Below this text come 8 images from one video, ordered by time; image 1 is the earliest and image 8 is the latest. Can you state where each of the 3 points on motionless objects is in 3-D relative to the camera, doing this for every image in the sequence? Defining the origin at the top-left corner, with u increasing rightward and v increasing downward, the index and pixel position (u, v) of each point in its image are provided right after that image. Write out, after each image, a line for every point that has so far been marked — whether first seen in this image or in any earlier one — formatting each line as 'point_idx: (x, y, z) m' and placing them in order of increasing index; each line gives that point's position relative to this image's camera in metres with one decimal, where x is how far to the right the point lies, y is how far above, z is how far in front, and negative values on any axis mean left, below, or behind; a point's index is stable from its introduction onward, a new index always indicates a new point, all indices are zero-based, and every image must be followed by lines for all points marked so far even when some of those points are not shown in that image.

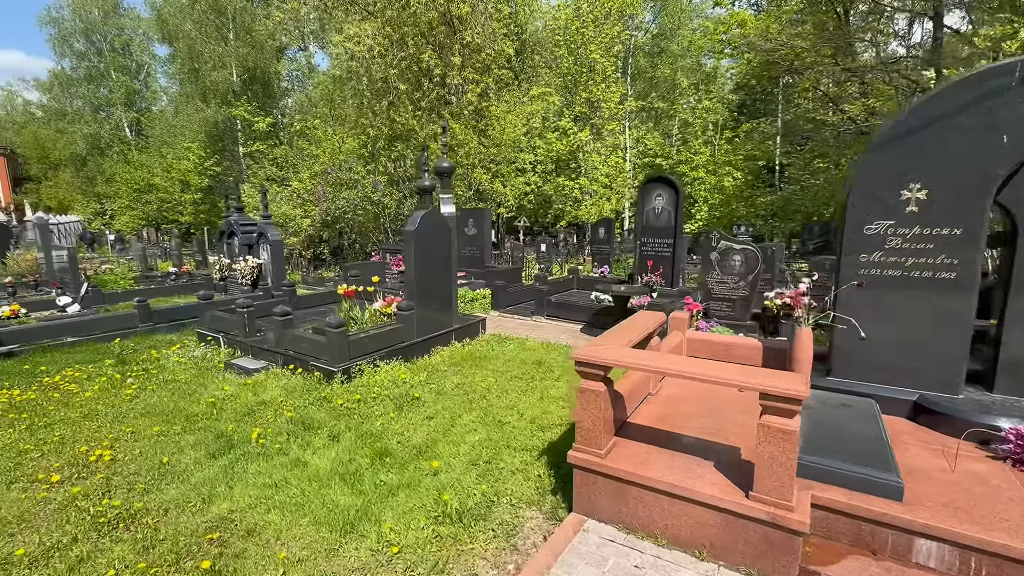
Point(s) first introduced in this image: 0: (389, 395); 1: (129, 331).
0: (-1.4, -1.2, +5.2) m
1: (-6.0, -0.7, +7.4) m
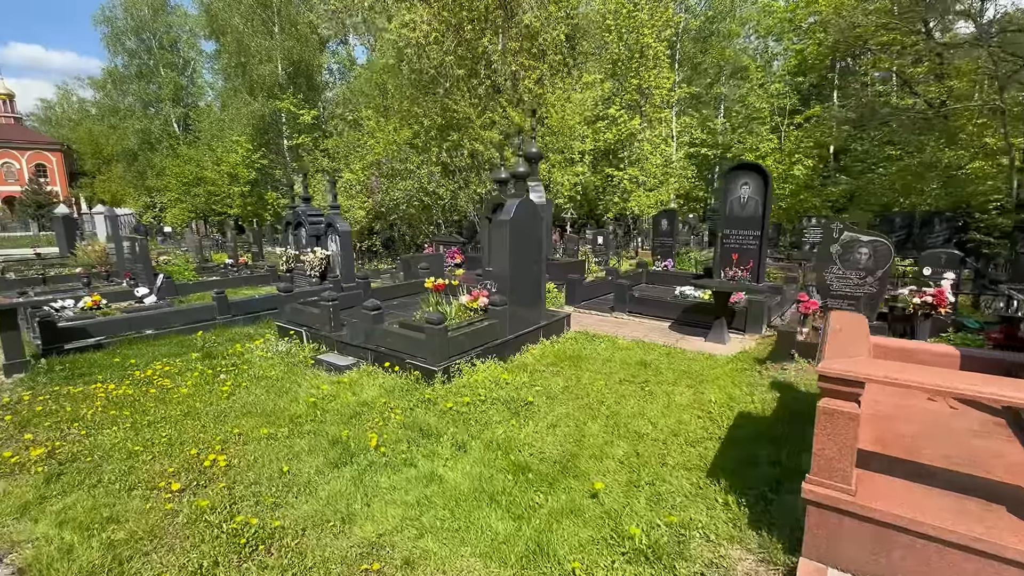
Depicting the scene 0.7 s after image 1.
0: (-0.1, -1.1, +4.8) m
1: (-4.7, -0.6, +7.3) m
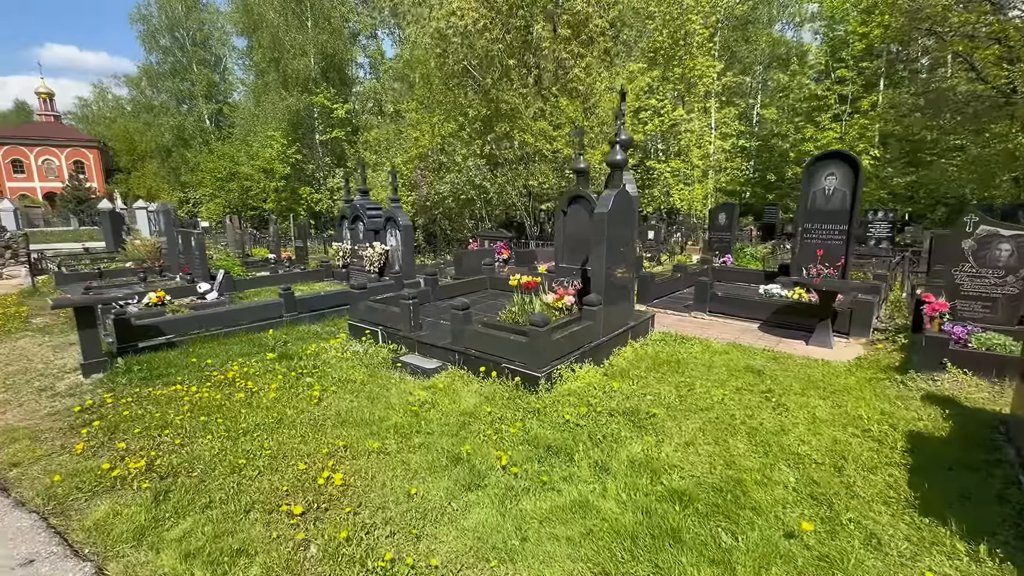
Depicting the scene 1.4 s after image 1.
0: (+0.9, -1.1, +4.4) m
1: (-3.5, -0.5, +7.0) m
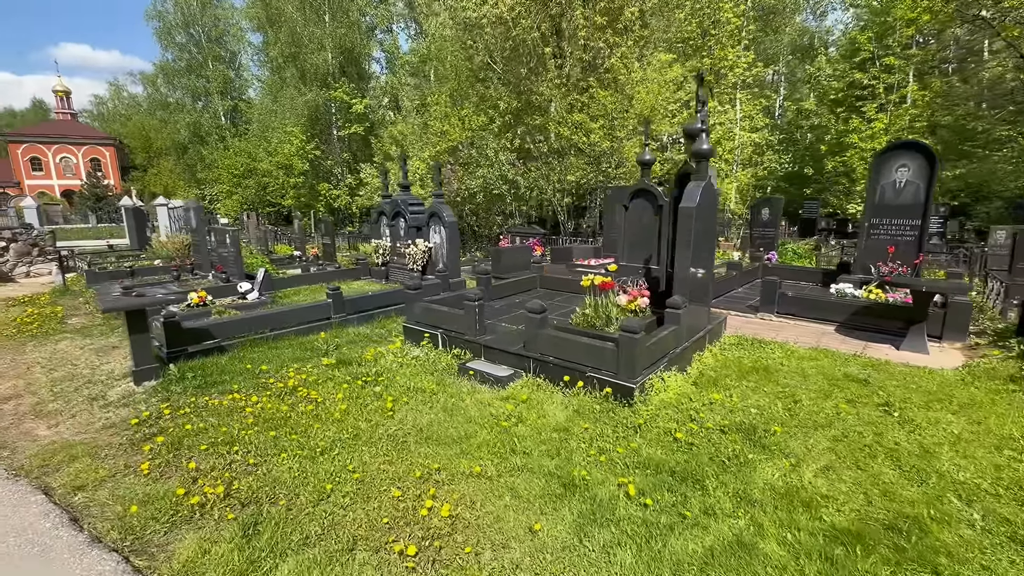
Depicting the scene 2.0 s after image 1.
0: (+1.7, -1.1, +3.9) m
1: (-2.6, -0.5, +6.7) m
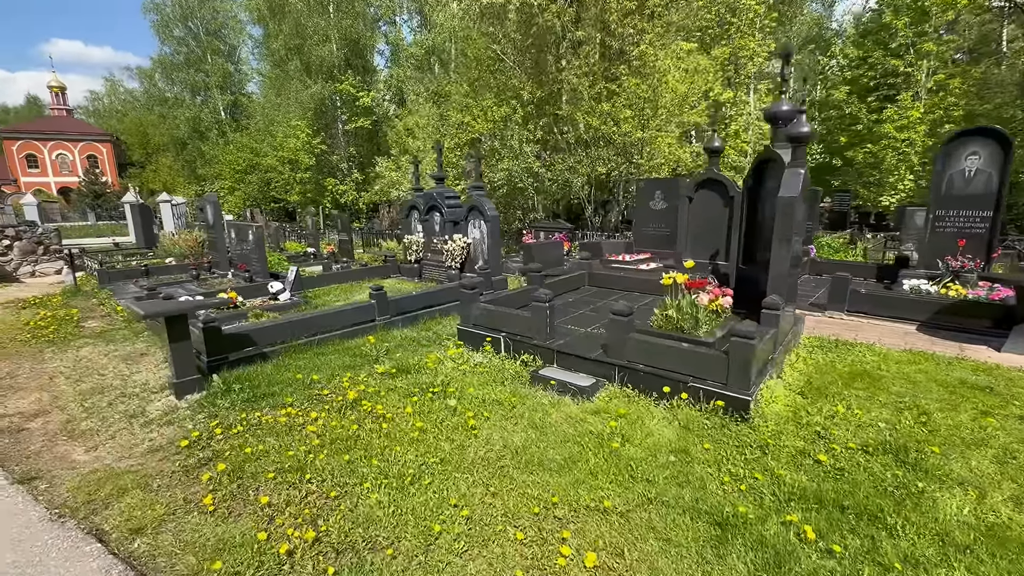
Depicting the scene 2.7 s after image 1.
0: (+2.5, -1.1, +3.5) m
1: (-1.9, -0.5, +6.1) m
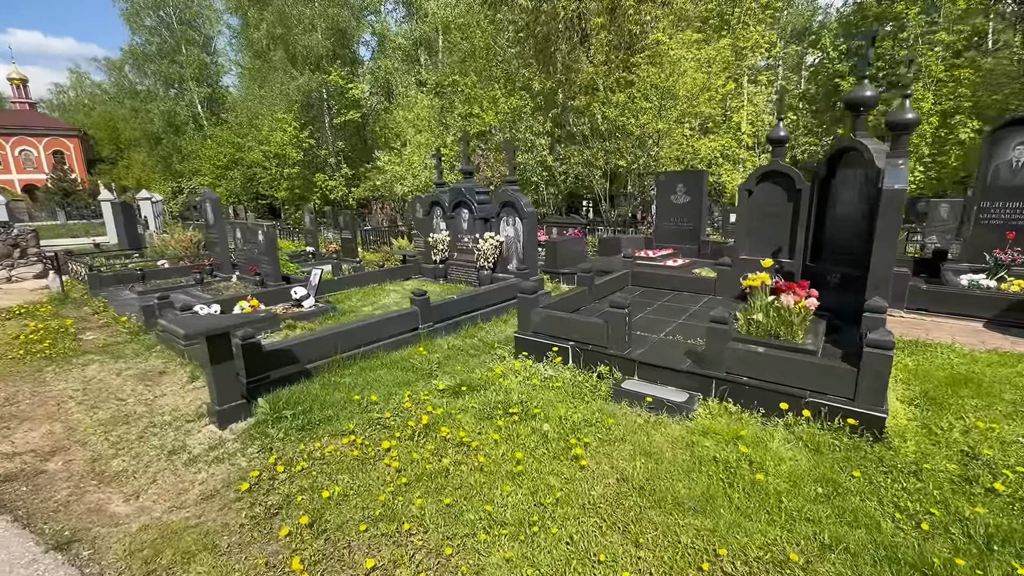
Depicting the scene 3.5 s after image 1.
0: (+3.3, -1.2, +3.1) m
1: (-1.2, -0.6, +5.6) m
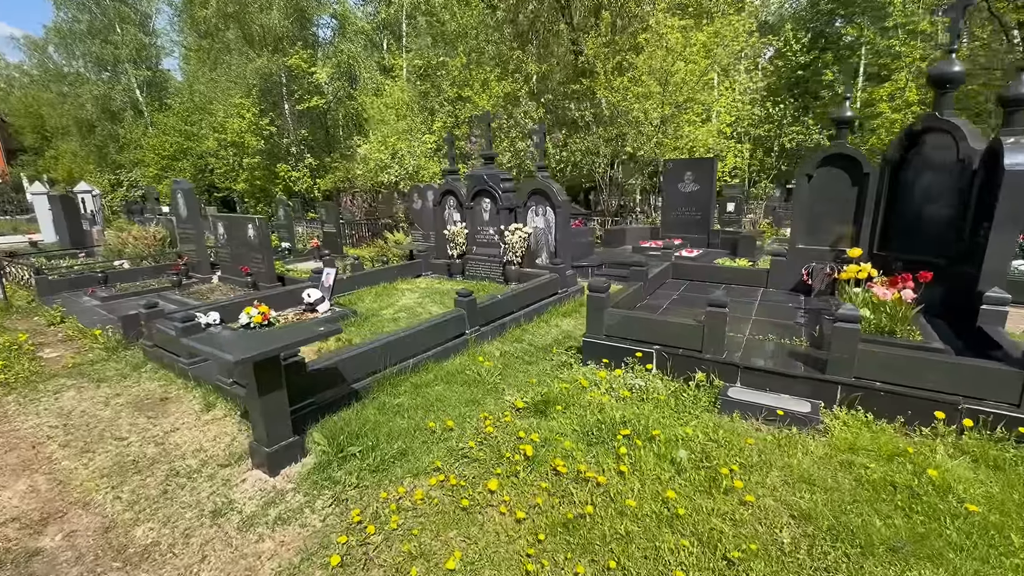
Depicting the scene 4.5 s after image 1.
0: (+4.2, -1.1, +2.8) m
1: (-0.6, -0.6, +4.9) m
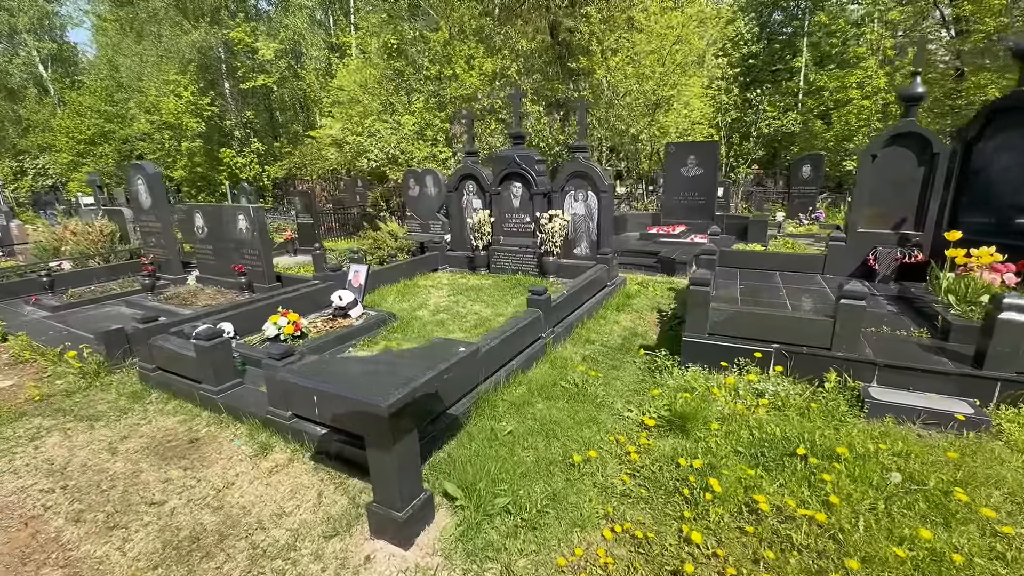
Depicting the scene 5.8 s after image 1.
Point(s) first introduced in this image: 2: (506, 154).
0: (+5.1, -1.0, +2.7) m
1: (+0.2, -0.5, +4.2) m
2: (-0.2, +1.8, +6.6) m
